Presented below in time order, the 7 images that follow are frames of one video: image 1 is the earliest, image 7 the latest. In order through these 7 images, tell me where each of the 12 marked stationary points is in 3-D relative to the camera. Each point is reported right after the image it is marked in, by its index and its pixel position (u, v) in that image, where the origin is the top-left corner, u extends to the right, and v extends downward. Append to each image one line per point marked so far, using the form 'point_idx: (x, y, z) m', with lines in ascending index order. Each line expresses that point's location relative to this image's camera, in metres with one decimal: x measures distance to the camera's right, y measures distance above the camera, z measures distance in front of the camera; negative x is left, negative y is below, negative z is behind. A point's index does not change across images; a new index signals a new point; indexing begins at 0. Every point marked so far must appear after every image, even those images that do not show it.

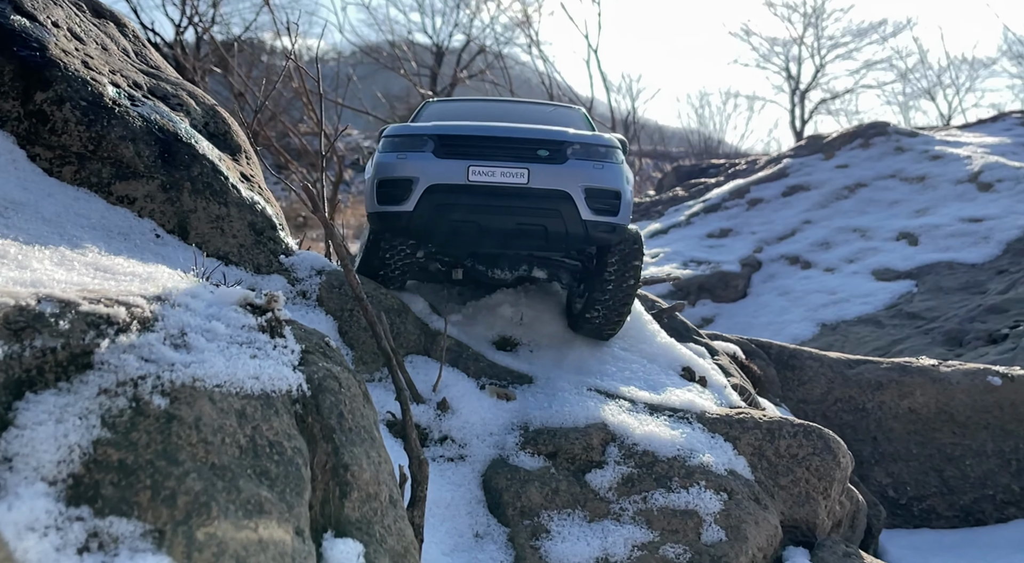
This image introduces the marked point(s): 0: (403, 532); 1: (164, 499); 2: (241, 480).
0: (-0.4, -1.0, +3.2) m
1: (-1.1, -0.8, +2.5) m
2: (-0.9, -0.7, +2.6) m
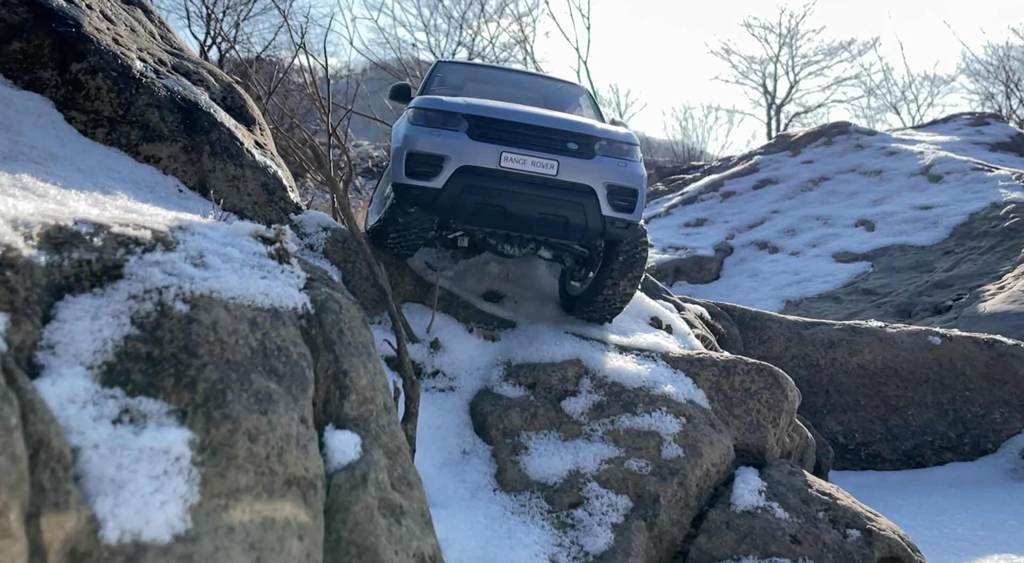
0: (-0.5, -0.7, +3.5) m
1: (-1.2, -0.4, +2.9) m
2: (-1.0, -0.4, +3.0) m
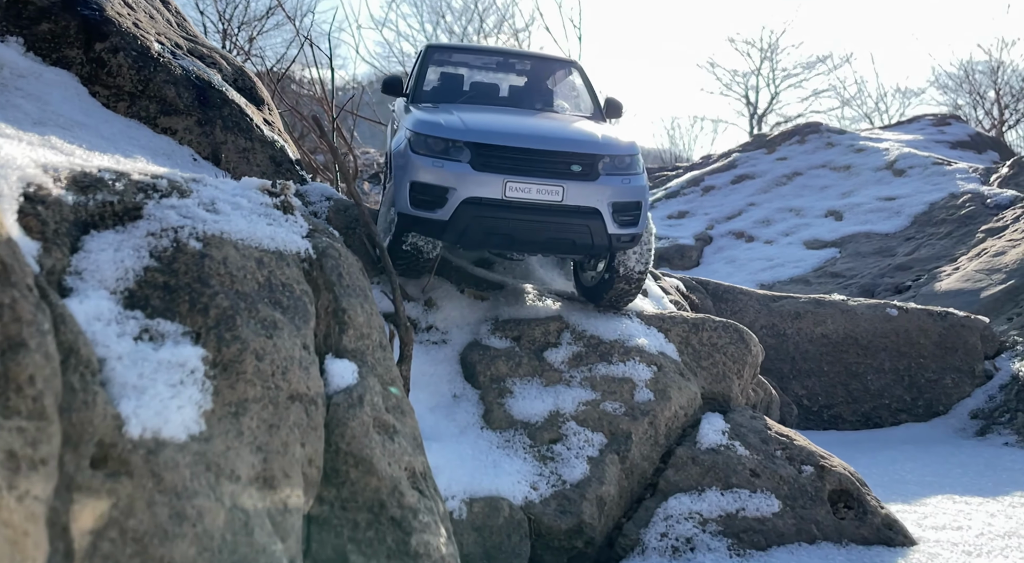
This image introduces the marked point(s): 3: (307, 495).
0: (-0.6, -0.4, +3.9) m
1: (-1.3, -0.1, +3.2) m
2: (-1.1, -0.1, +3.3) m
3: (-0.8, -0.9, +3.1) m
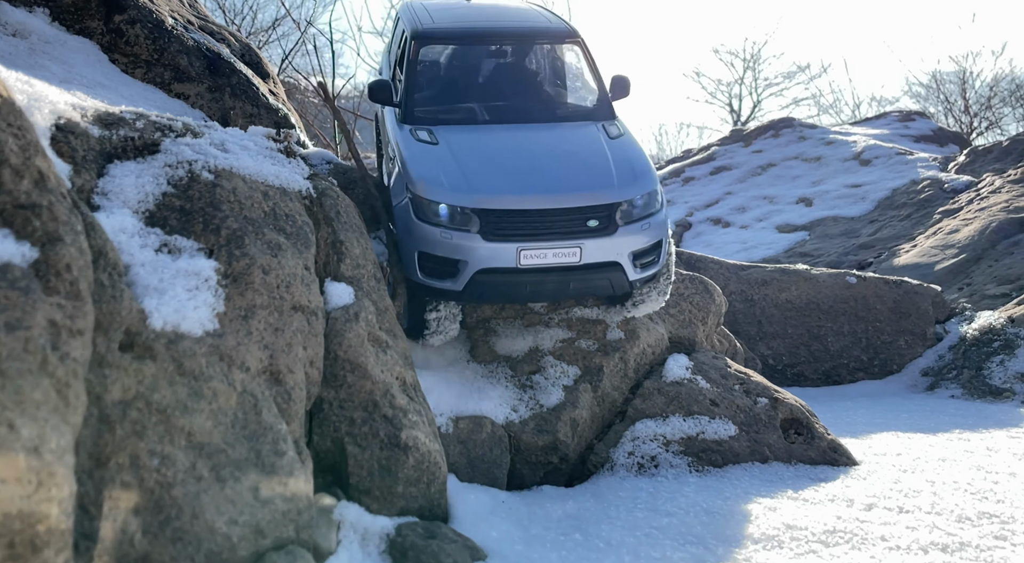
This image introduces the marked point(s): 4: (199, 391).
0: (-0.7, -0.1, +4.2) m
1: (-1.4, +0.2, +3.5) m
2: (-1.2, +0.3, +3.7) m
3: (-0.9, -0.5, +3.4) m
4: (-1.2, -0.4, +3.0) m
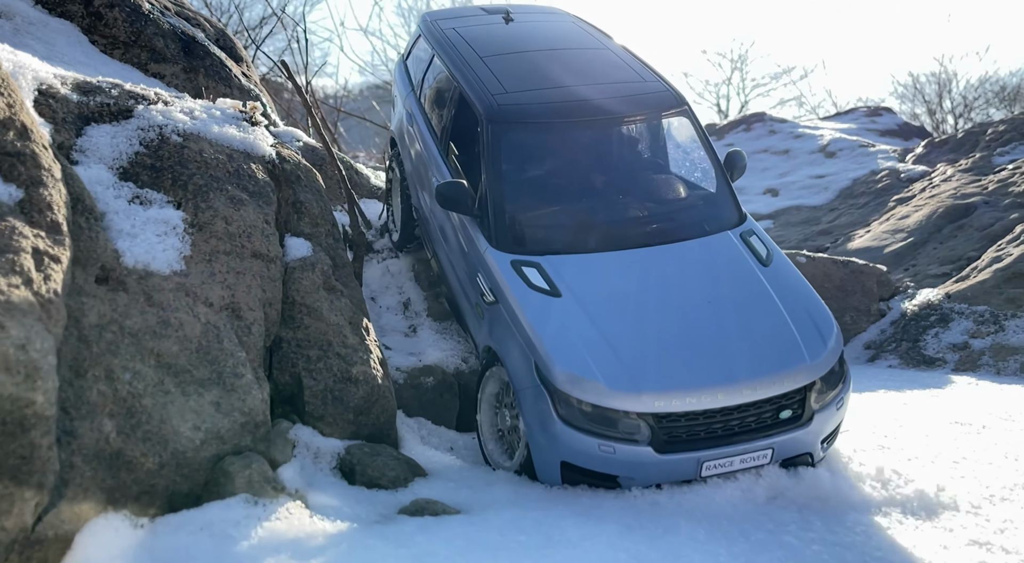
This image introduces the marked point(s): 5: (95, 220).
0: (-1.0, +0.2, +4.6) m
1: (-1.7, +0.5, +3.9) m
2: (-1.5, +0.5, +4.1) m
3: (-1.2, -0.2, +3.8) m
4: (-1.5, -0.2, +3.3) m
5: (-1.8, +0.3, +3.4) m
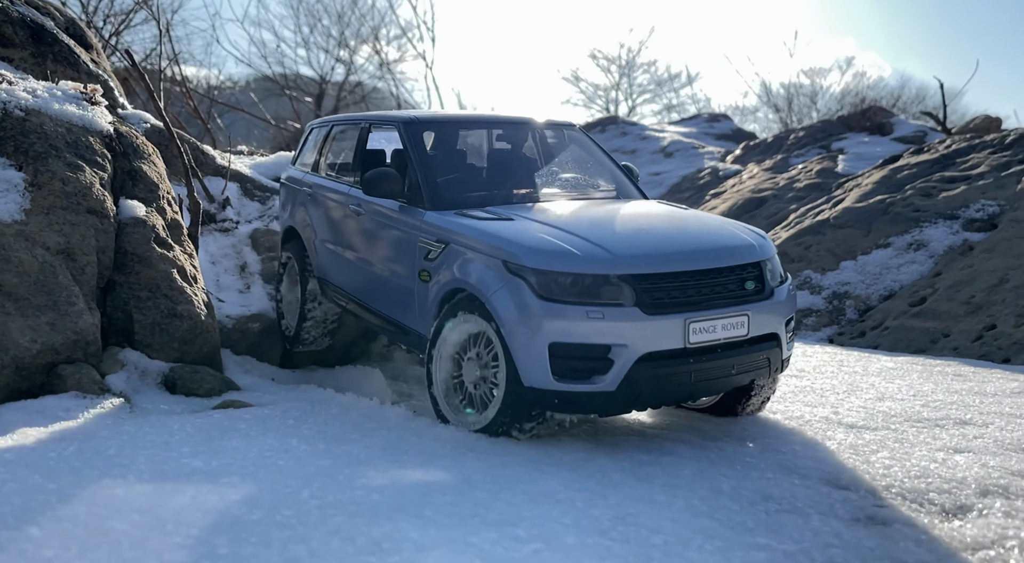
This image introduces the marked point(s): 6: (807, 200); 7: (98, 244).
0: (-2.4, +0.5, +5.4) m
1: (-2.9, +0.8, +4.6) m
2: (-2.7, +0.8, +4.8) m
3: (-2.4, 0.0, +4.6) m
4: (-2.6, +0.1, +4.1) m
5: (-3.0, +0.6, +4.1) m
6: (+4.5, +1.2, +11.9) m
7: (-2.4, +0.2, +4.6) m
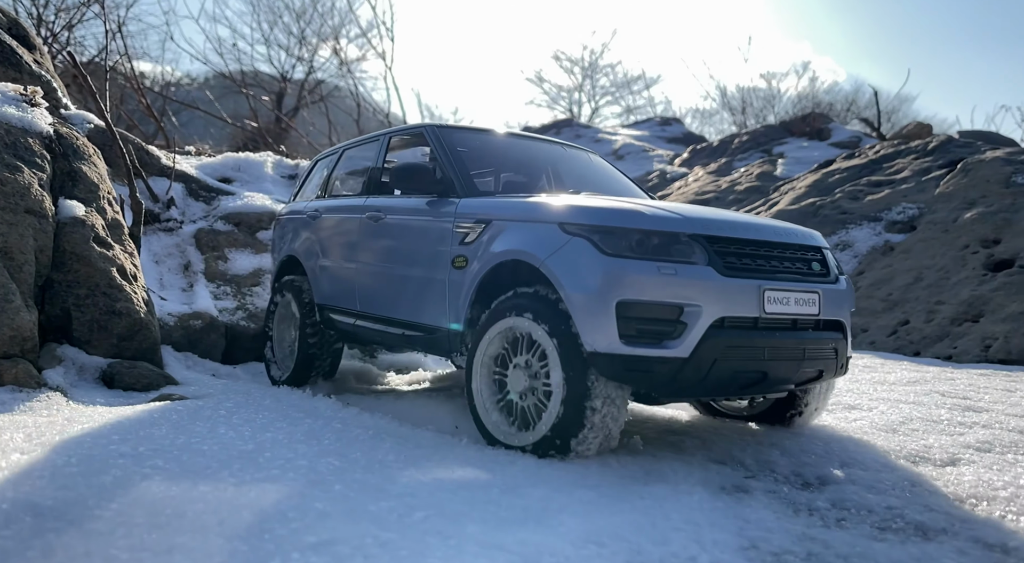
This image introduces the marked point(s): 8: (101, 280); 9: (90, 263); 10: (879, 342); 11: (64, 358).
0: (-2.8, +0.5, +5.5) m
1: (-3.3, +0.8, +4.7) m
2: (-3.2, +0.8, +4.9) m
3: (-2.9, +0.1, +4.7) m
4: (-3.0, +0.1, +4.2) m
5: (-3.4, +0.6, +4.2) m
6: (+3.7, +1.2, +12.3) m
7: (-2.9, +0.2, +4.7) m
8: (-2.6, 0.0, +5.0) m
9: (-2.7, +0.1, +5.0) m
10: (+3.4, -0.6, +7.2) m
11: (-2.6, -0.4, +4.5) m
